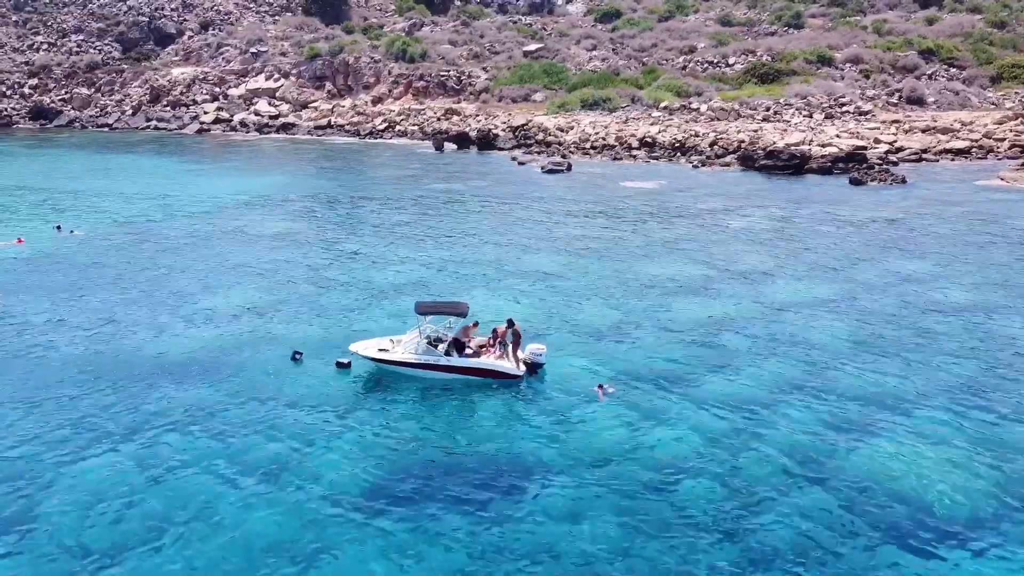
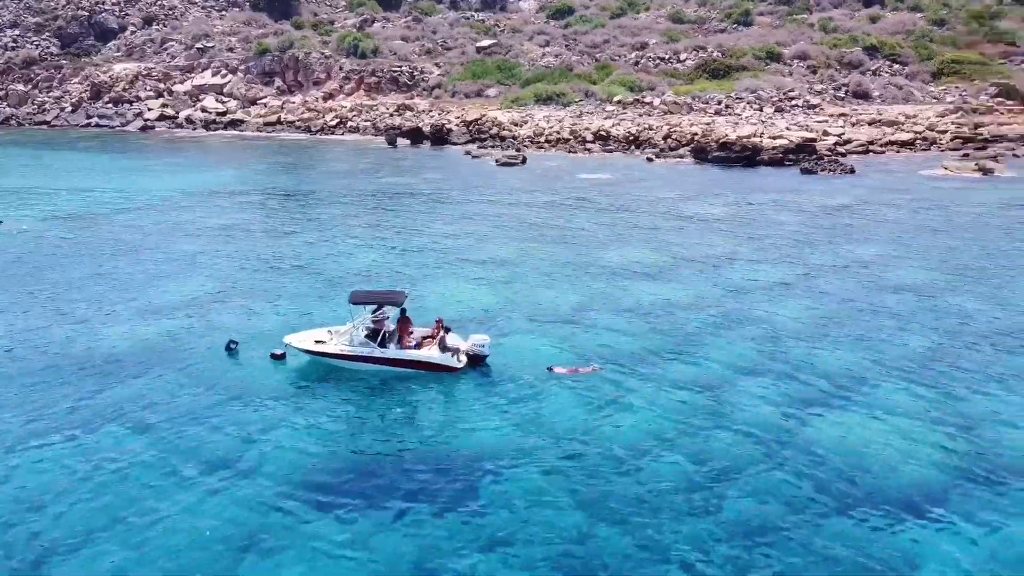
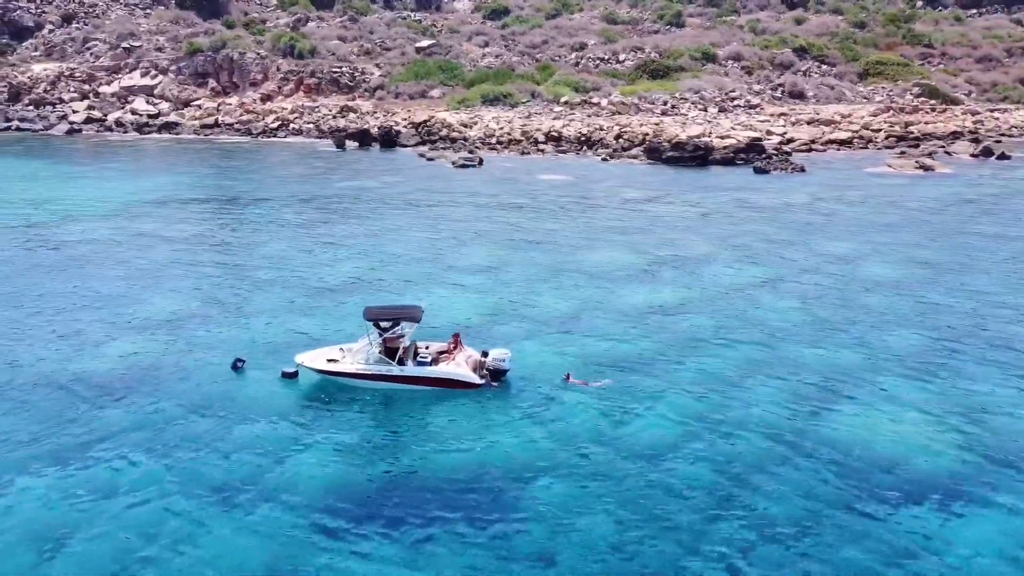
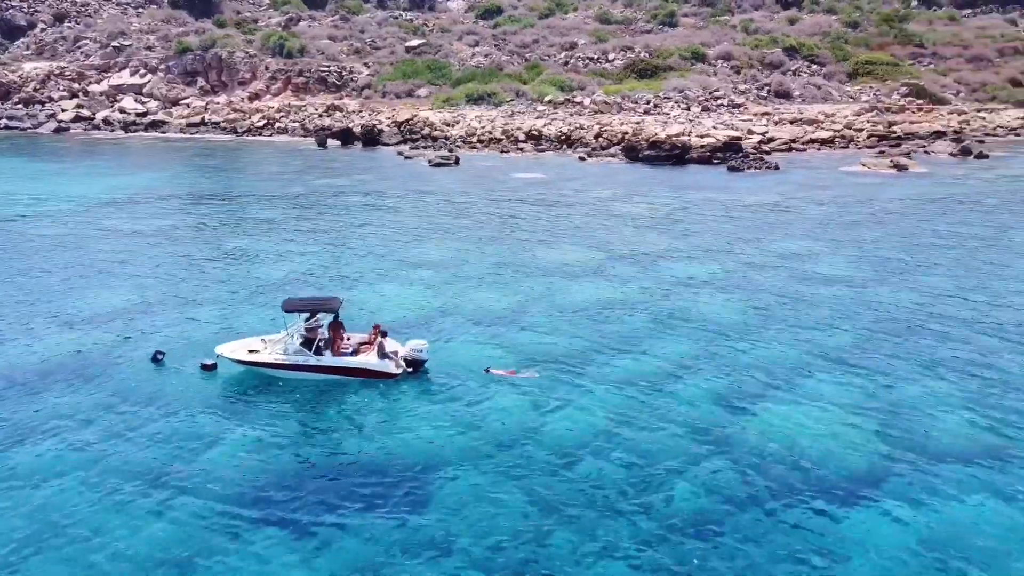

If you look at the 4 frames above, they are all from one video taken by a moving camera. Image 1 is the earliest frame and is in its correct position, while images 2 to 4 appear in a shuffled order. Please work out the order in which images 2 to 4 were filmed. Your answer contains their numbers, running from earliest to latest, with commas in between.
2, 4, 3
